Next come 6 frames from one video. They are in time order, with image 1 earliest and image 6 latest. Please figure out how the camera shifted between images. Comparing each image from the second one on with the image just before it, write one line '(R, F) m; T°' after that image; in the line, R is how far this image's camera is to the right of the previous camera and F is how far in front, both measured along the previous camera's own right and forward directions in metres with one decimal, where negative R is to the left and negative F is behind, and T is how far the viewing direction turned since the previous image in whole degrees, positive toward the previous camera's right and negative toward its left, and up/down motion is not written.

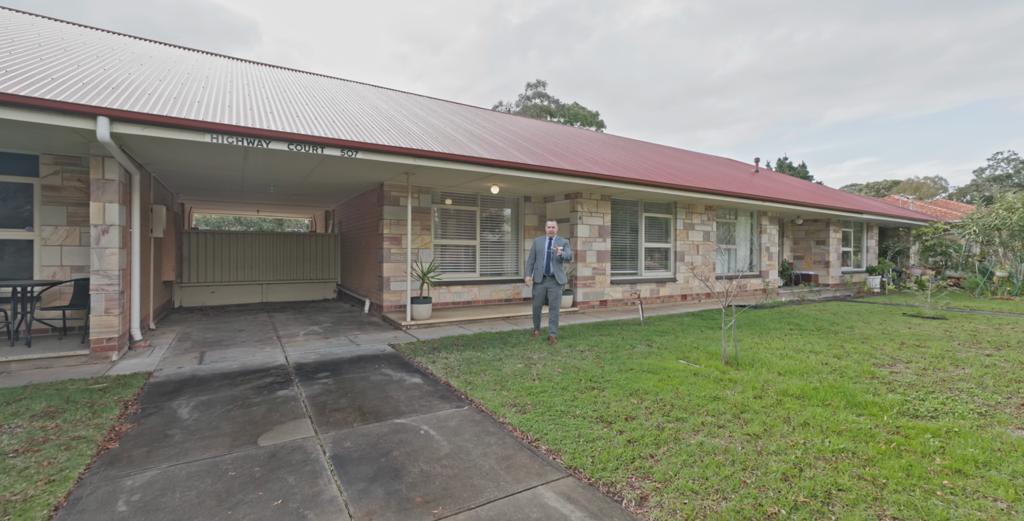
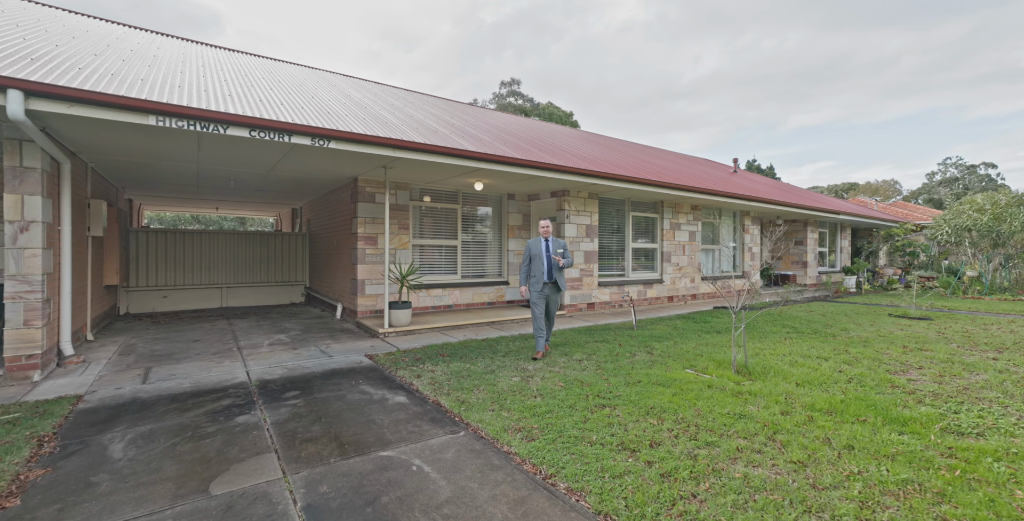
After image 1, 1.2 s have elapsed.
(-0.2, +0.5) m; +4°
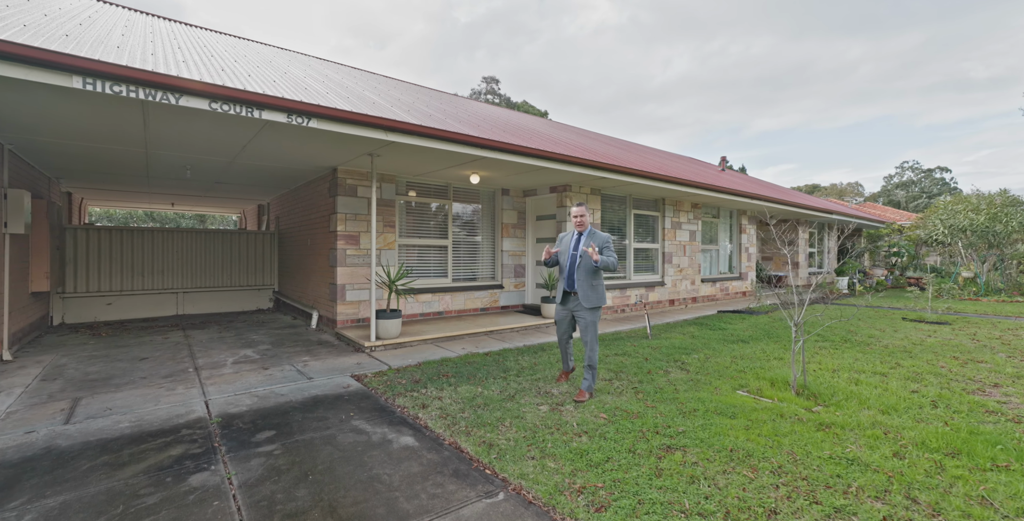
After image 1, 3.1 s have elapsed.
(-0.4, +0.8) m; +4°
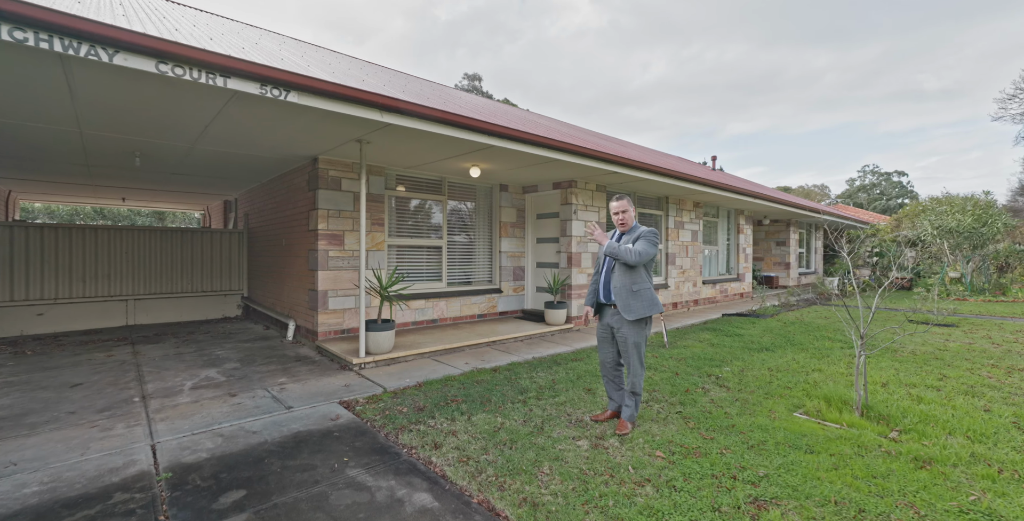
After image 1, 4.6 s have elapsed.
(-0.4, +0.7) m; +3°
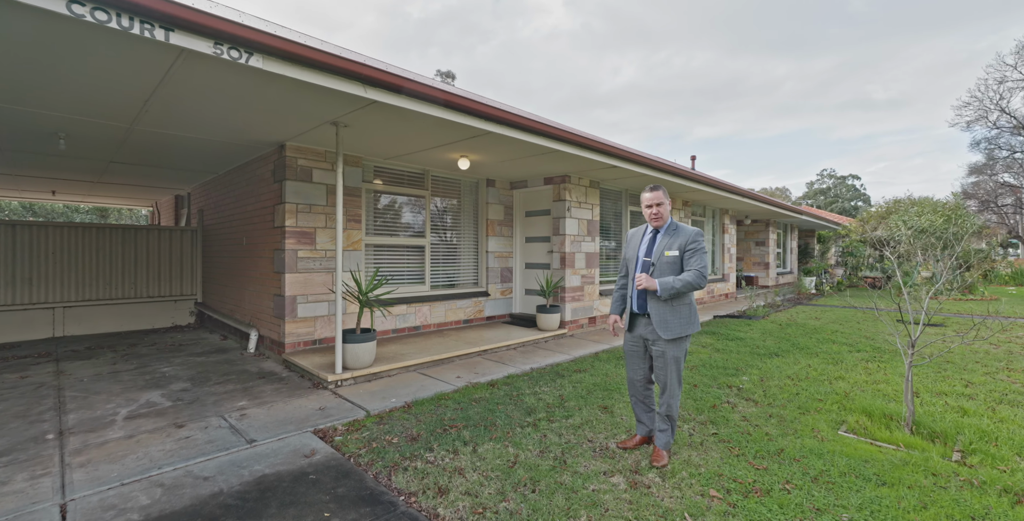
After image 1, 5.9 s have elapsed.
(-0.3, +0.6) m; +4°
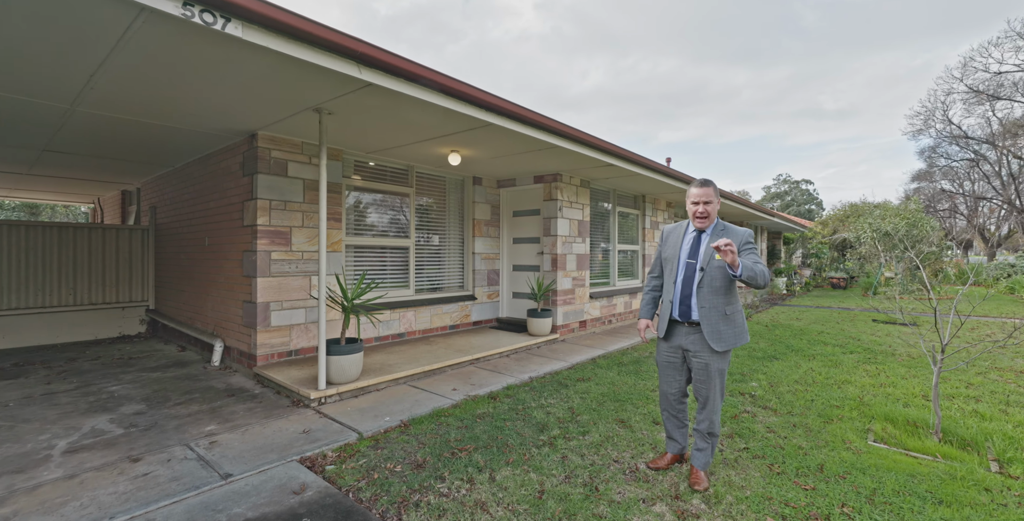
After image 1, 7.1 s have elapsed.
(-0.3, +0.3) m; +4°
